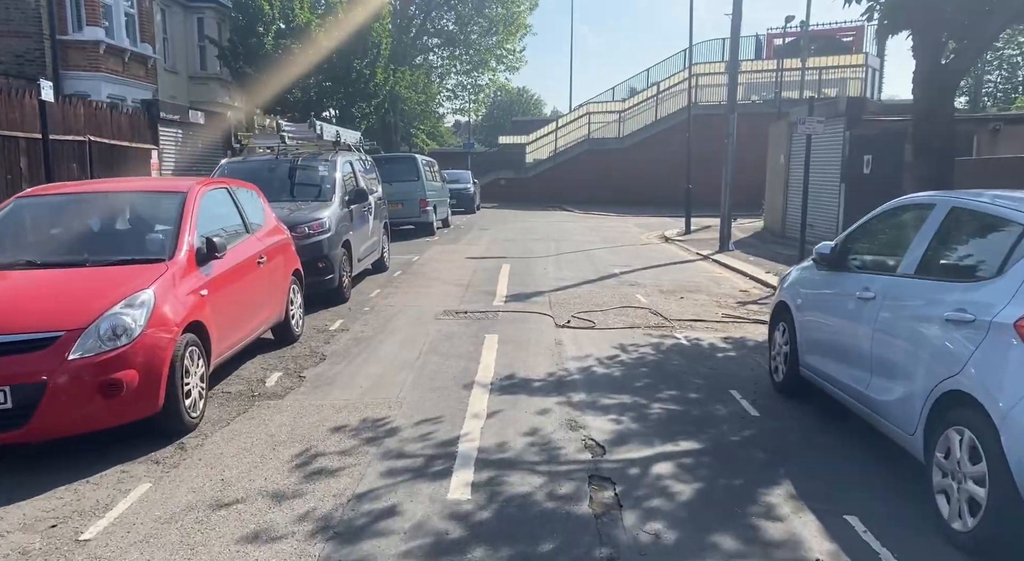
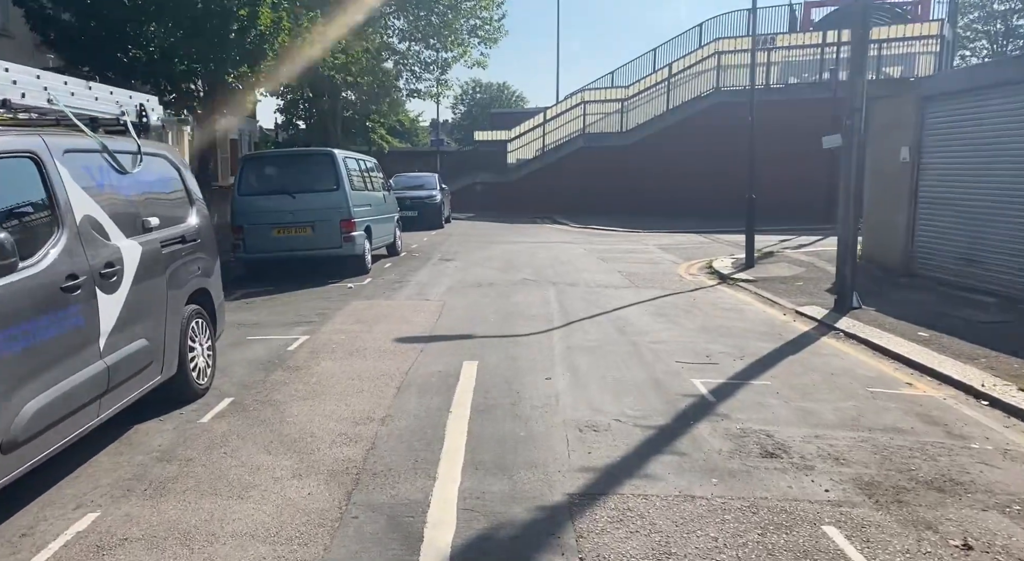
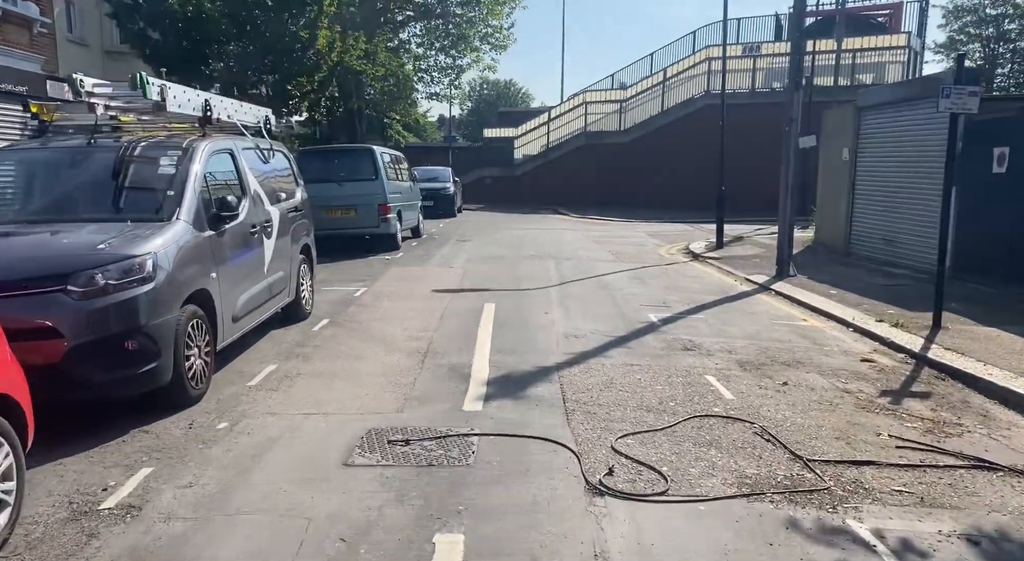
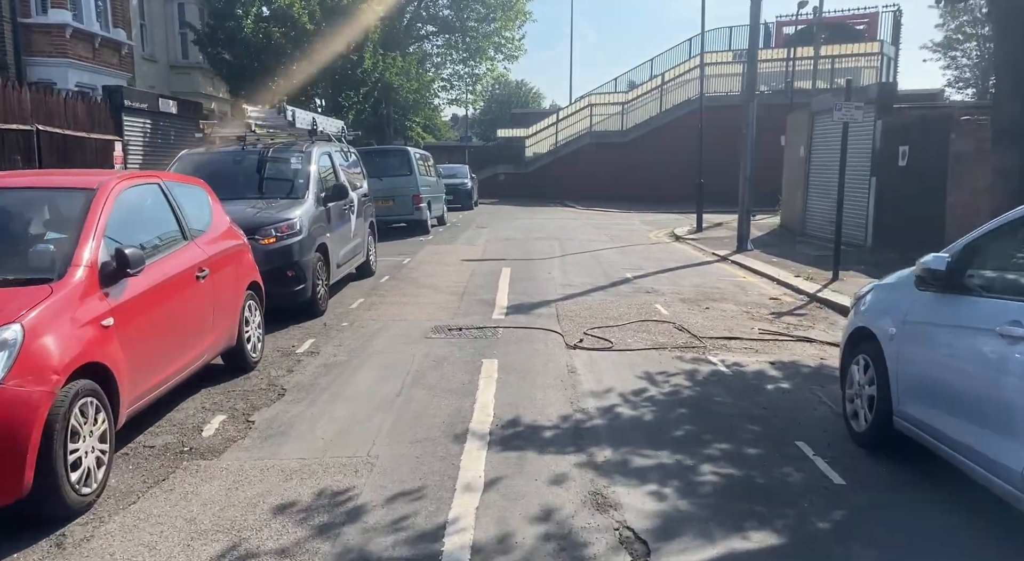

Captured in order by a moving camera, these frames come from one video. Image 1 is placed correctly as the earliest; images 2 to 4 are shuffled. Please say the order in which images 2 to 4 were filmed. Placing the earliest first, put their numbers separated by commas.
4, 3, 2
